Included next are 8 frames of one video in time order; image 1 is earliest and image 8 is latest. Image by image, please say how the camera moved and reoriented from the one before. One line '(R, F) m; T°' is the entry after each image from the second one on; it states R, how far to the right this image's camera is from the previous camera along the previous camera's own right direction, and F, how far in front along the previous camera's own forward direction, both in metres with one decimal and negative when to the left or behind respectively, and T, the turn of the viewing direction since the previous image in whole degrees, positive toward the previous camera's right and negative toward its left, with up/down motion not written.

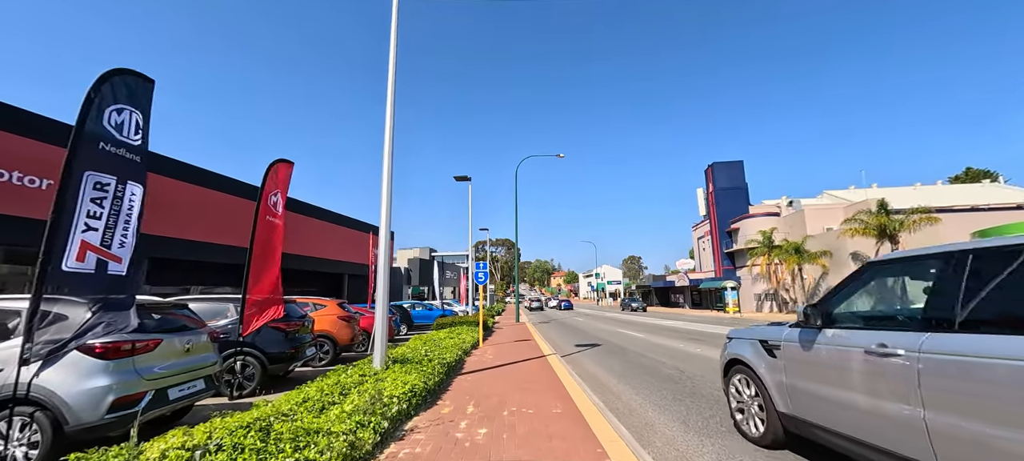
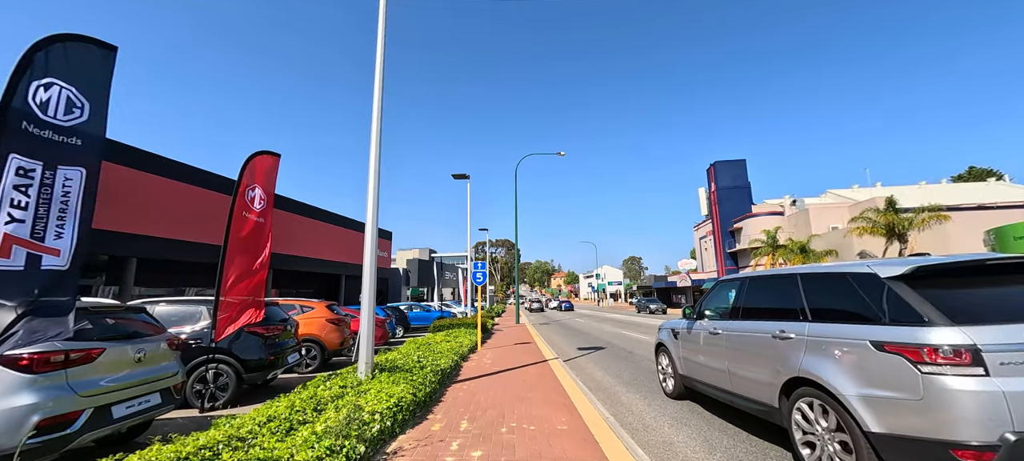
(0.0, +0.6) m; 0°
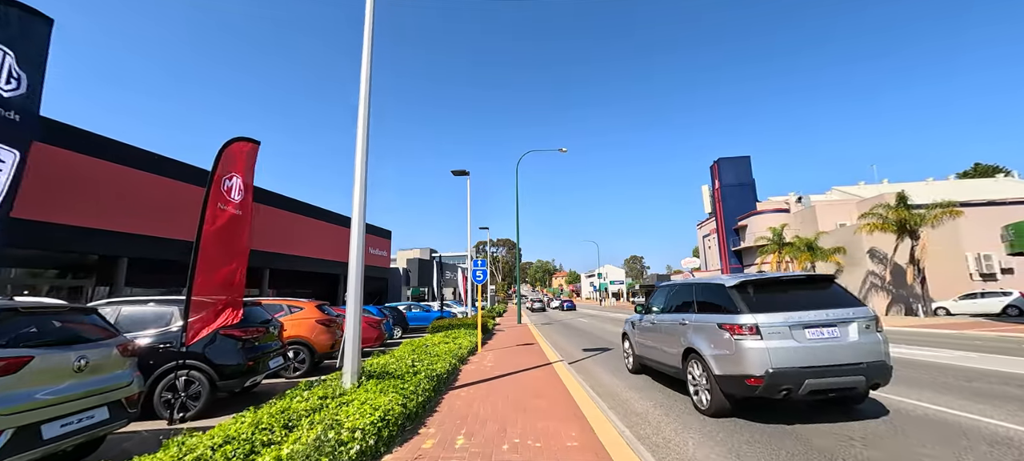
(0.0, +0.6) m; 0°
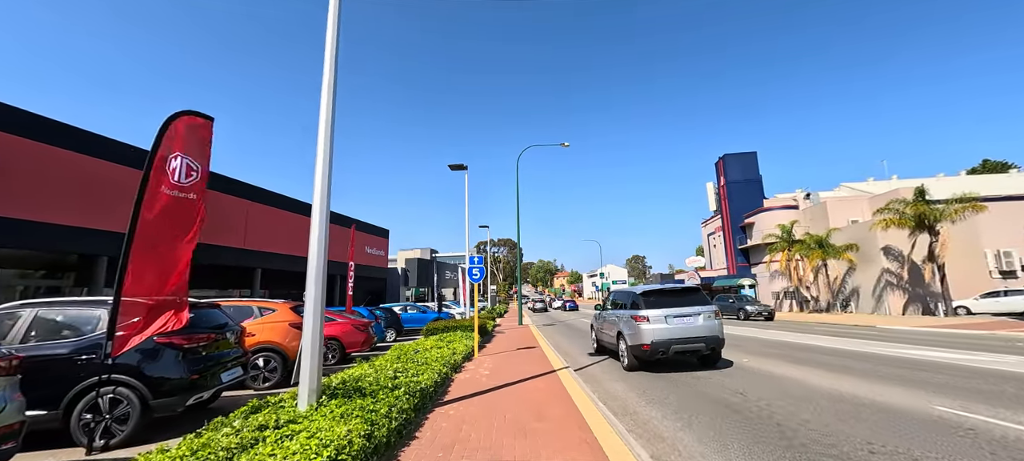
(+0.1, +1.1) m; 0°
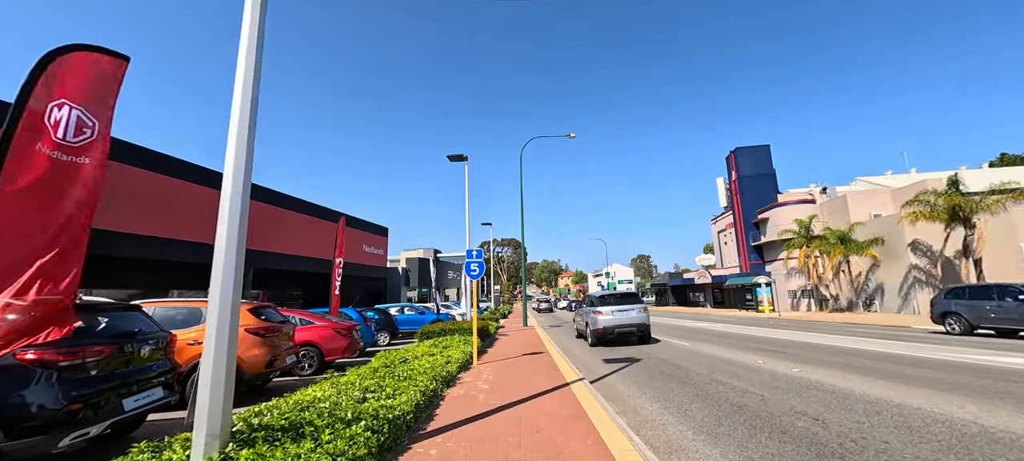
(0.0, +1.5) m; -1°
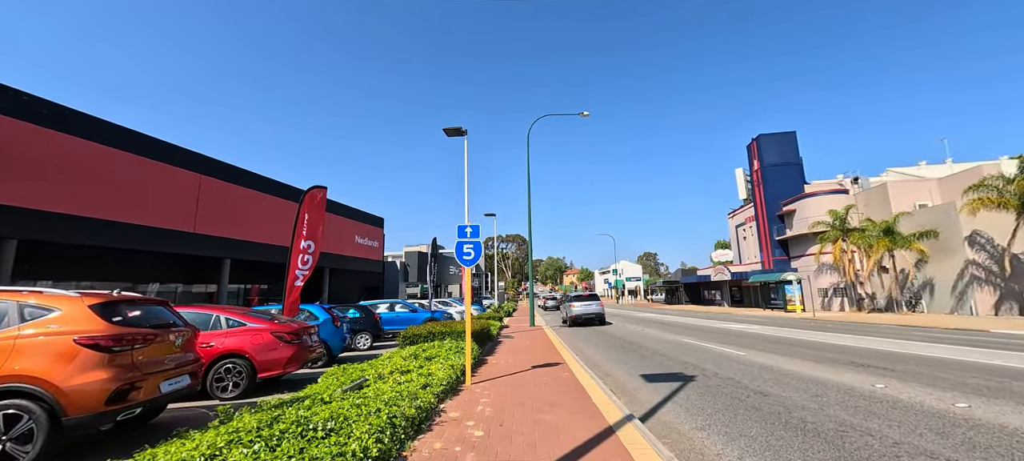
(-0.1, +2.8) m; -1°
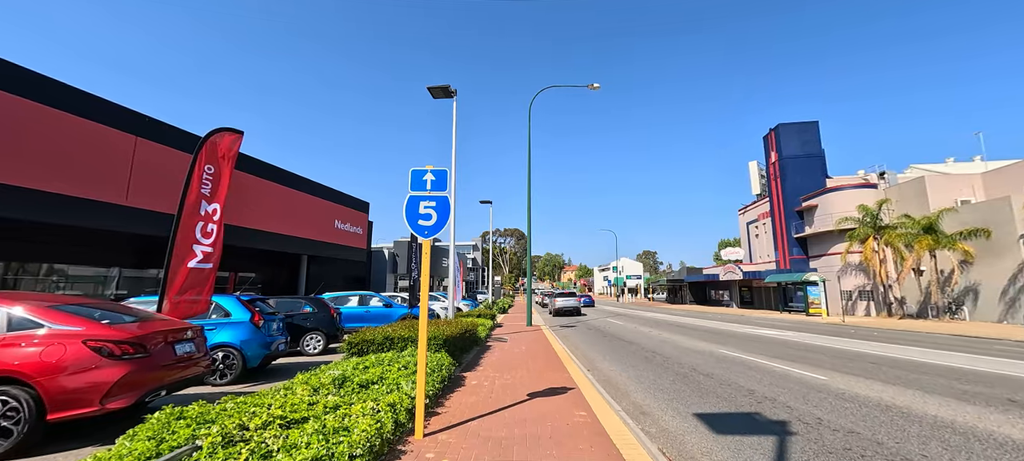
(+0.1, +2.9) m; 0°
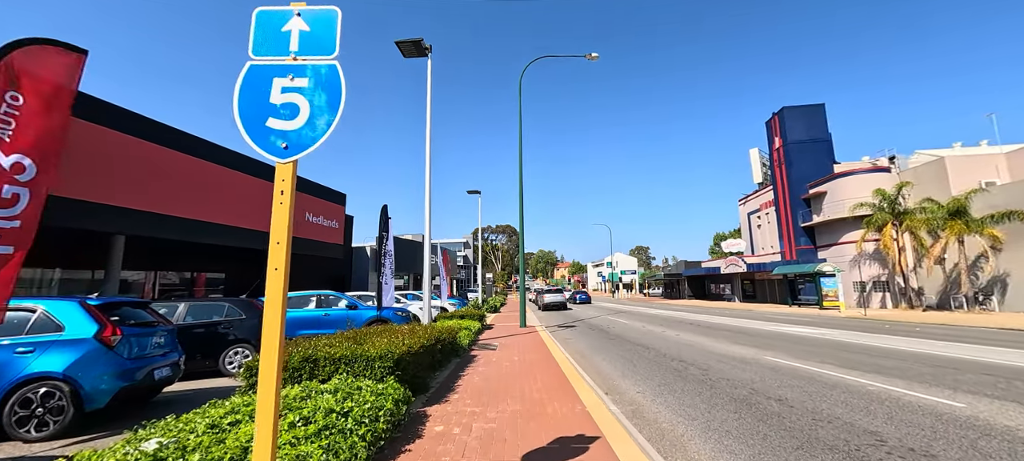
(+0.1, +2.4) m; +1°
